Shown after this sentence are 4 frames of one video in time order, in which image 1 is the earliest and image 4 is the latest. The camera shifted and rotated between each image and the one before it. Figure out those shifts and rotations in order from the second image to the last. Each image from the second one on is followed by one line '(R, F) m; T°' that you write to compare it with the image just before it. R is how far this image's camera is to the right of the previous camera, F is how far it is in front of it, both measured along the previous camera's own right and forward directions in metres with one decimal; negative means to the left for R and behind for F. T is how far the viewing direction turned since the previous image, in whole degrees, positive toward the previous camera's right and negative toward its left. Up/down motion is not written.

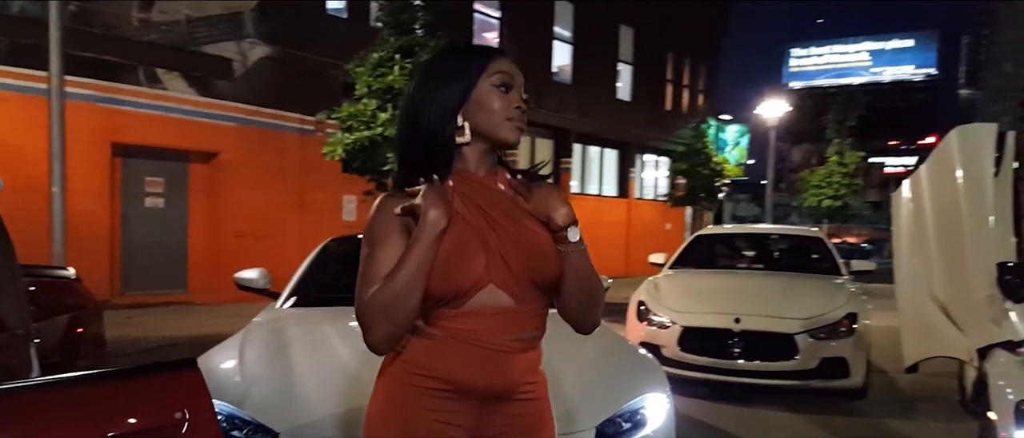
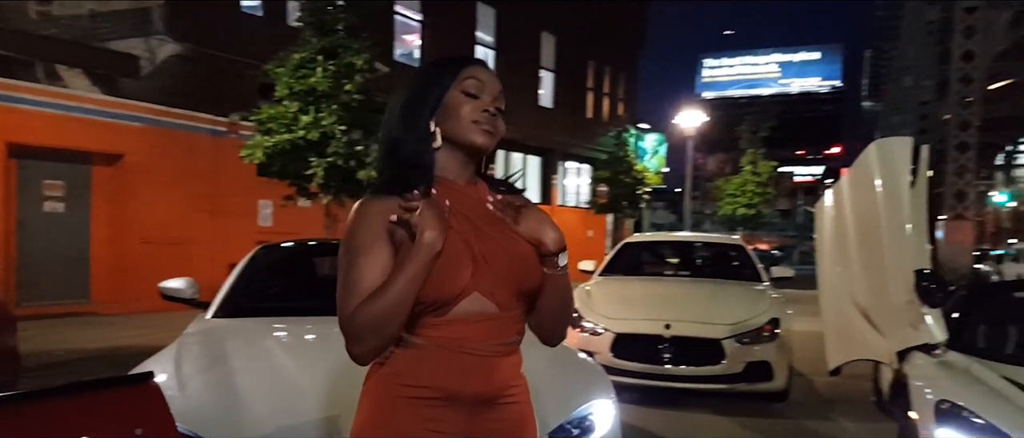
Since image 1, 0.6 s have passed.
(-0.2, 0.0) m; +6°
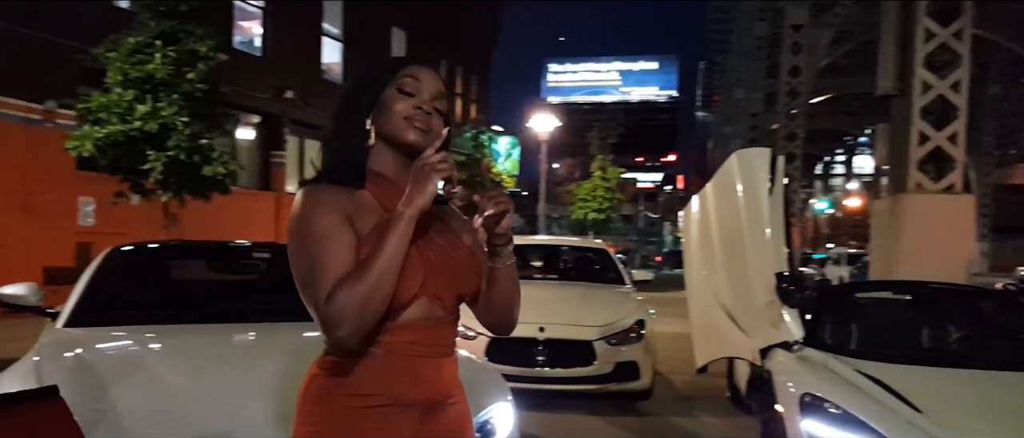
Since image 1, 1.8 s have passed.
(-0.4, +0.2) m; +12°
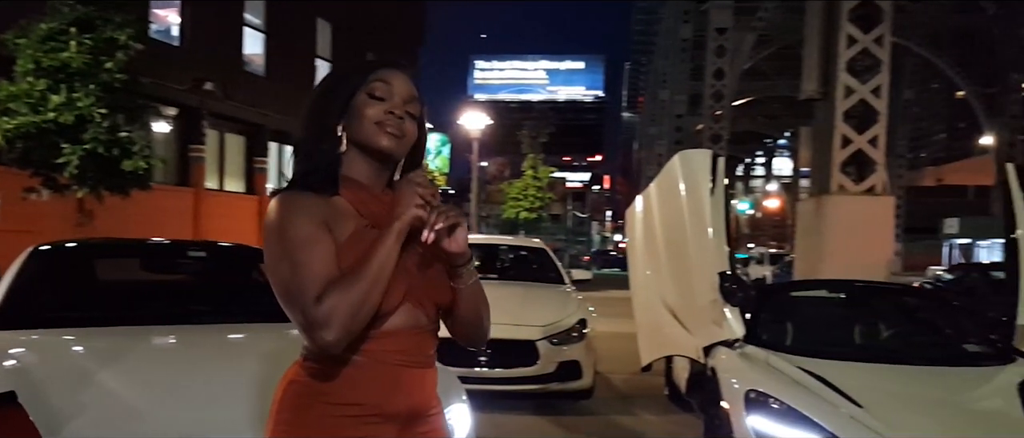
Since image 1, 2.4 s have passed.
(-0.2, +0.1) m; +6°
